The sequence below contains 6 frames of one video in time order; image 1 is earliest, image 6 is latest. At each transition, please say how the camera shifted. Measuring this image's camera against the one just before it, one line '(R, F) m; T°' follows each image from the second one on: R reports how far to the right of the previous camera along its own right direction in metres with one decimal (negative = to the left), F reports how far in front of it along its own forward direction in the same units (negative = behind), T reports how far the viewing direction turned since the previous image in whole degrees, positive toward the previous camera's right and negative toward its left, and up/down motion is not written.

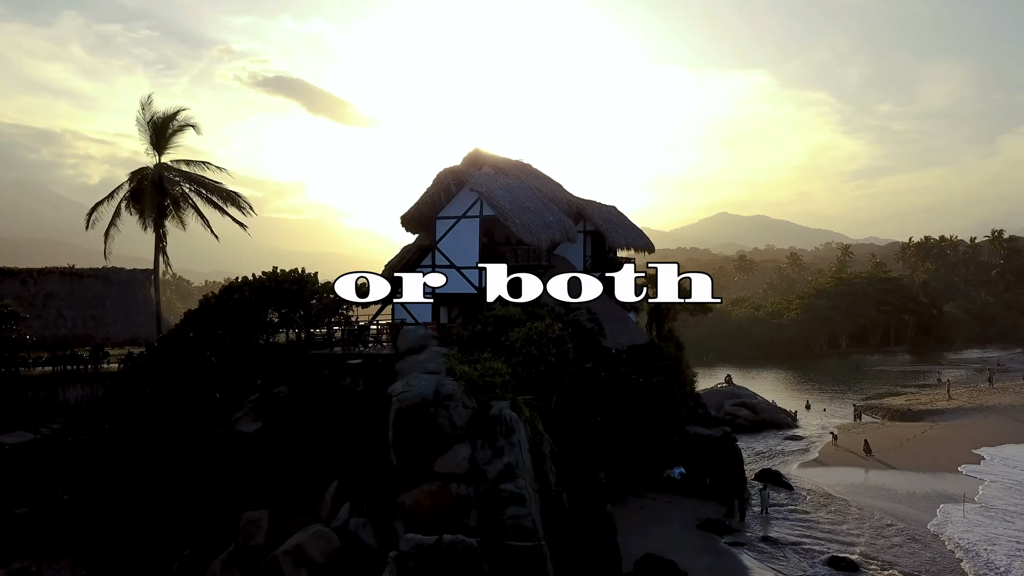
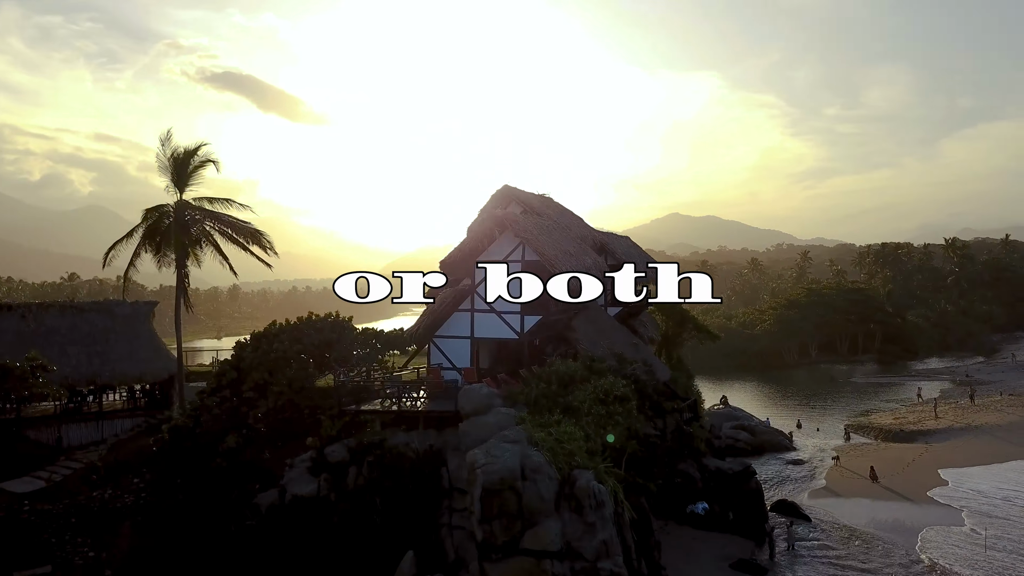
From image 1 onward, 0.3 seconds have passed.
(-1.4, +0.2) m; +2°
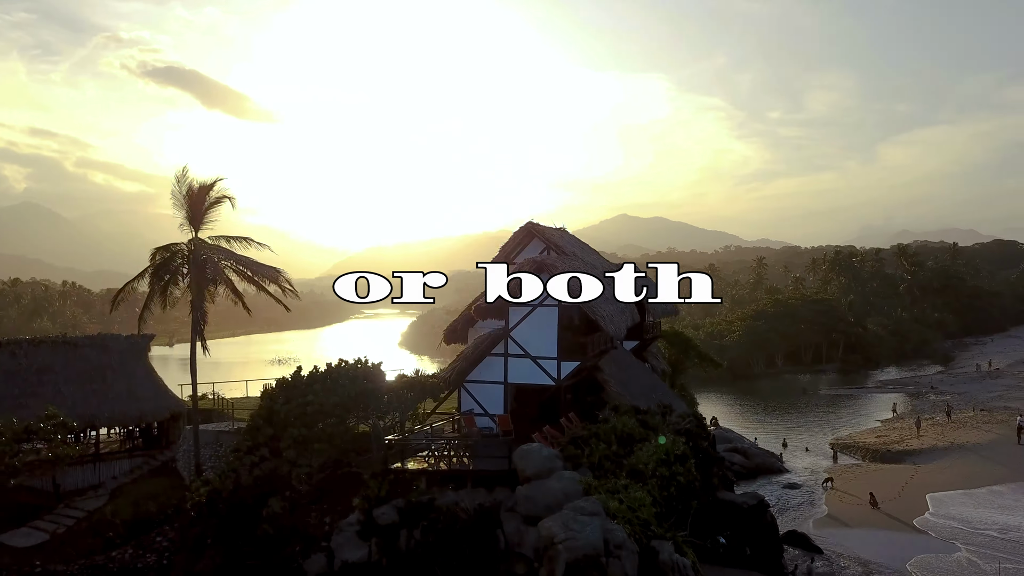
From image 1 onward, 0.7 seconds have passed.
(-1.4, +0.2) m; +3°
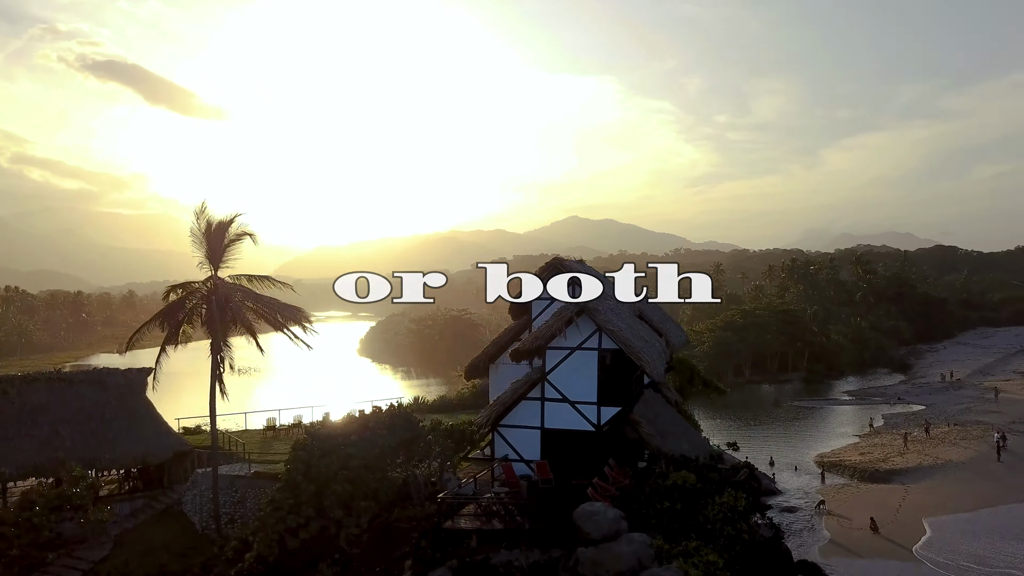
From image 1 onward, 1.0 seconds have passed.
(-1.4, +0.3) m; +3°
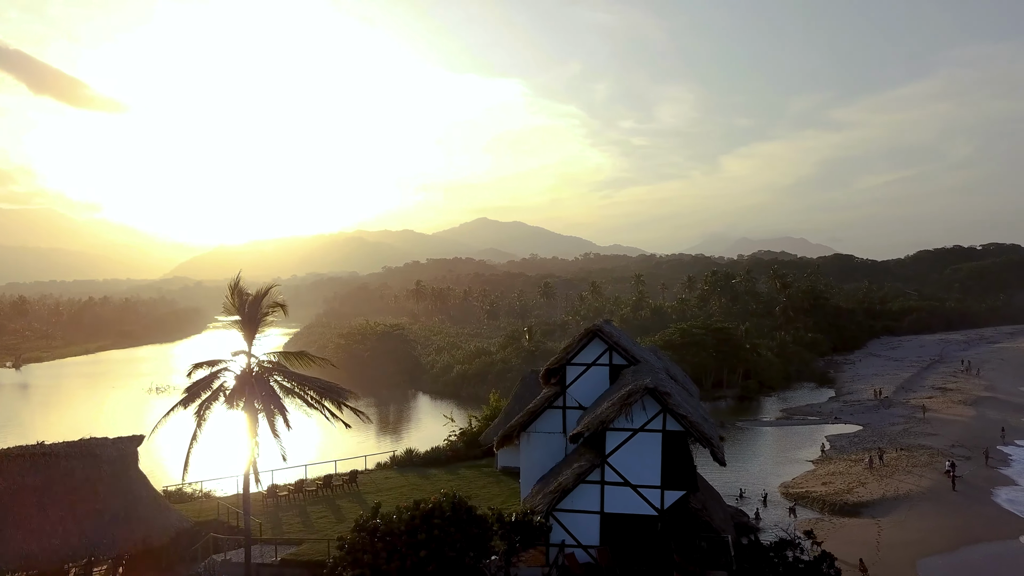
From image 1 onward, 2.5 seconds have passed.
(-2.4, +0.4) m; +5°
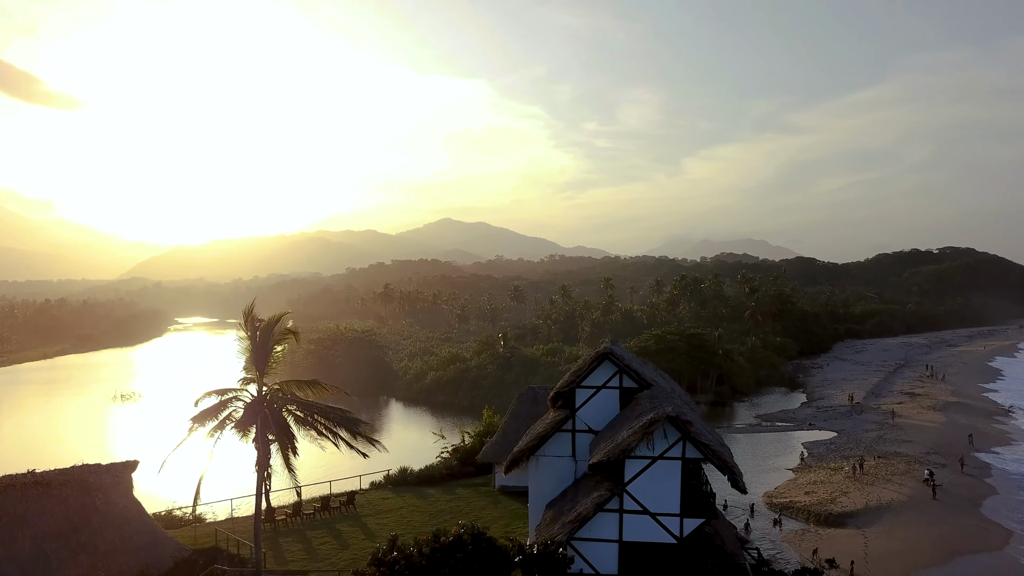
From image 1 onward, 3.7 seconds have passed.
(-0.9, +0.1) m; +2°
